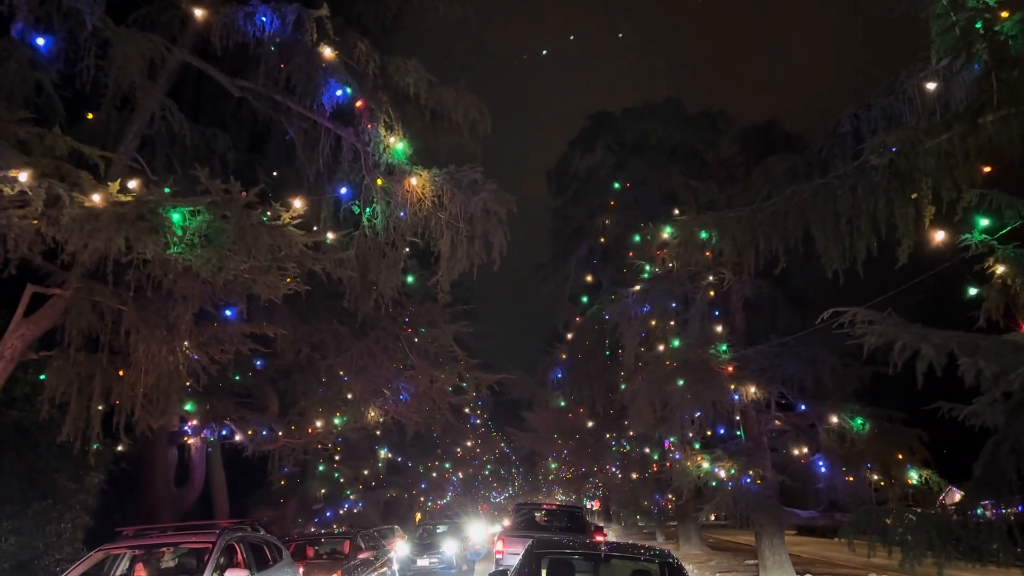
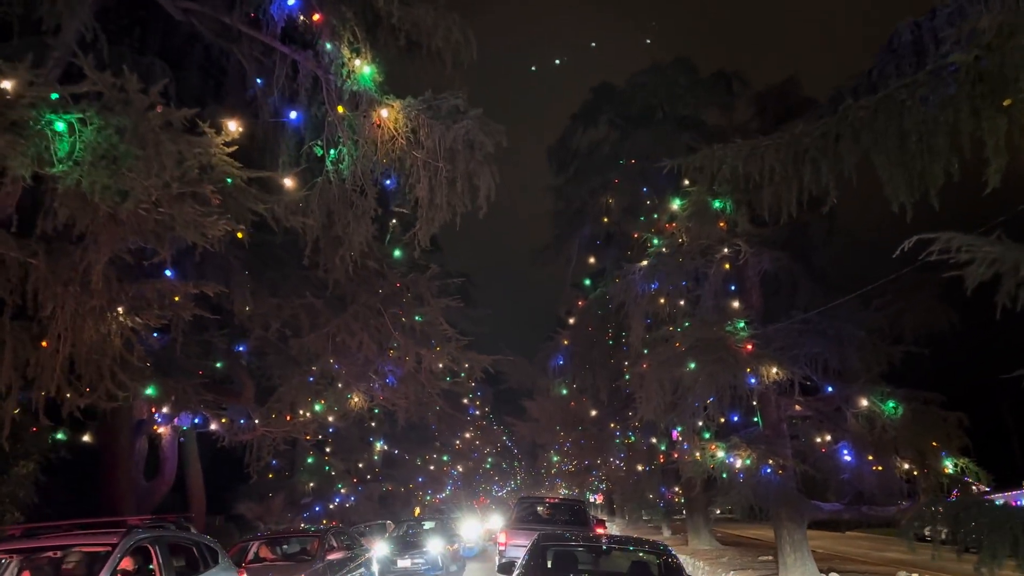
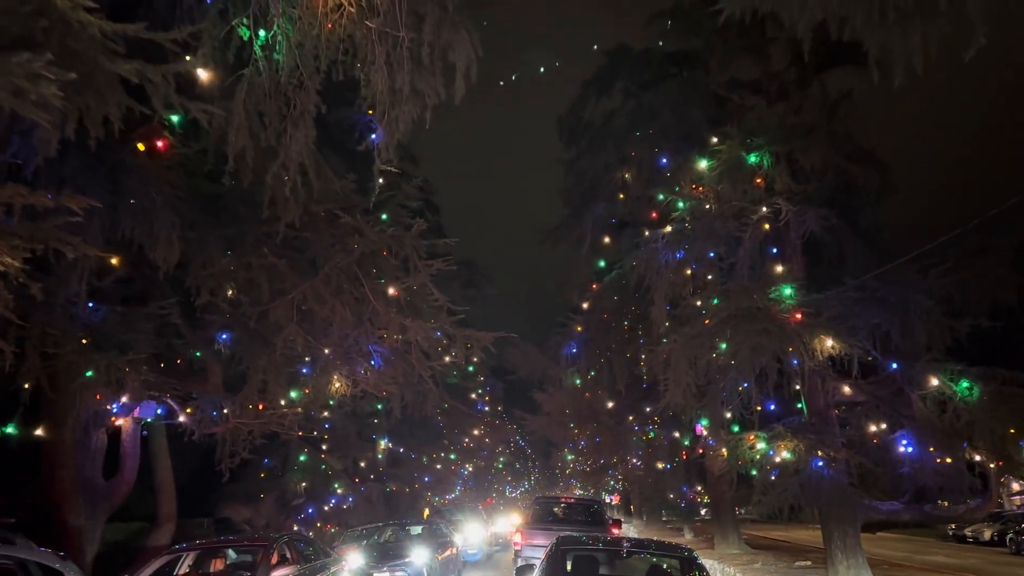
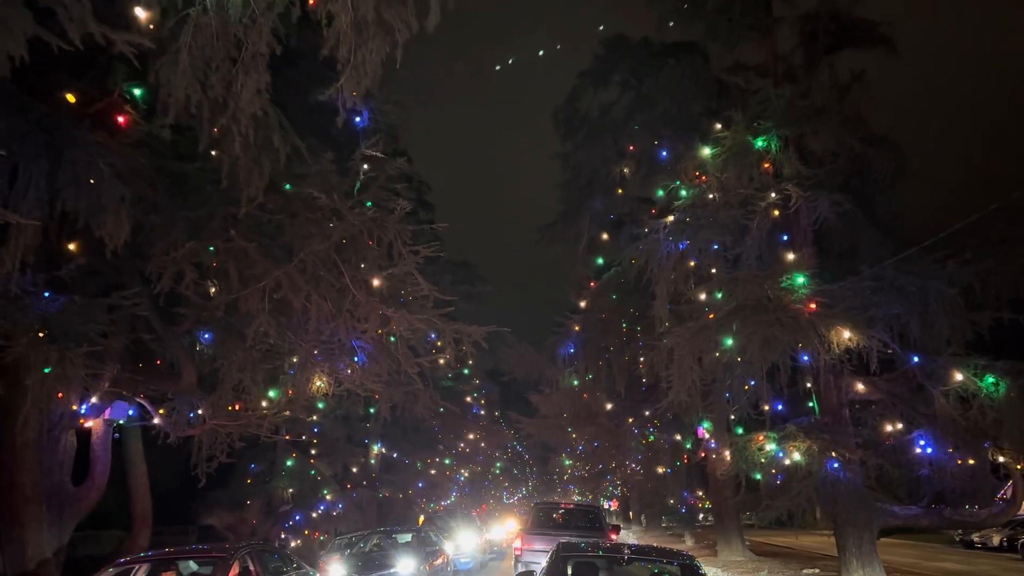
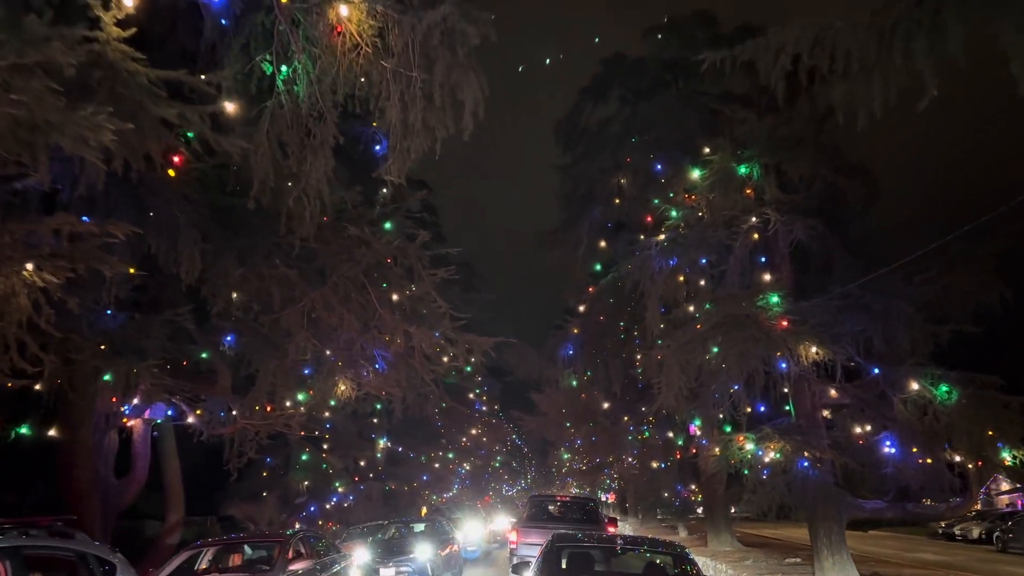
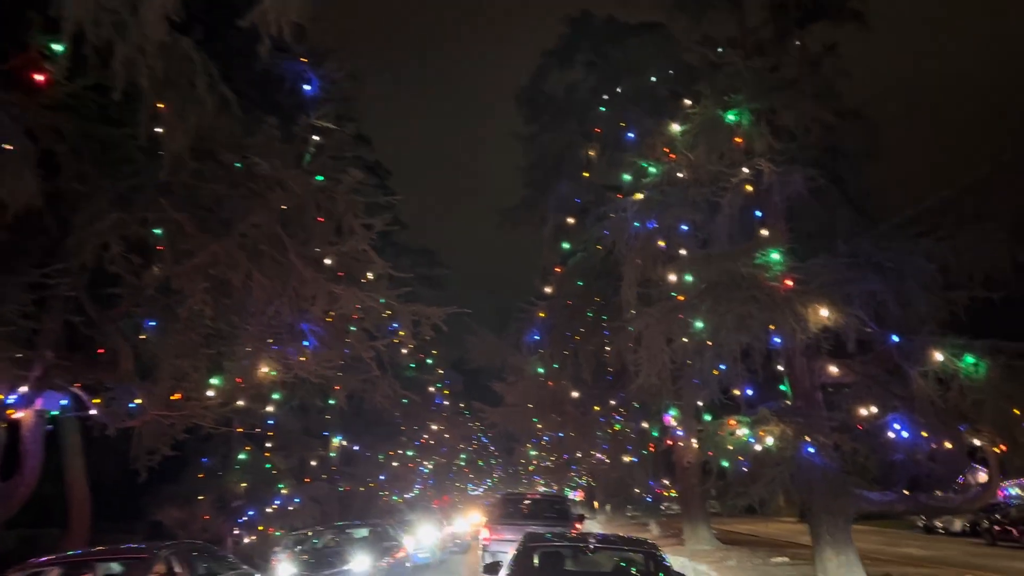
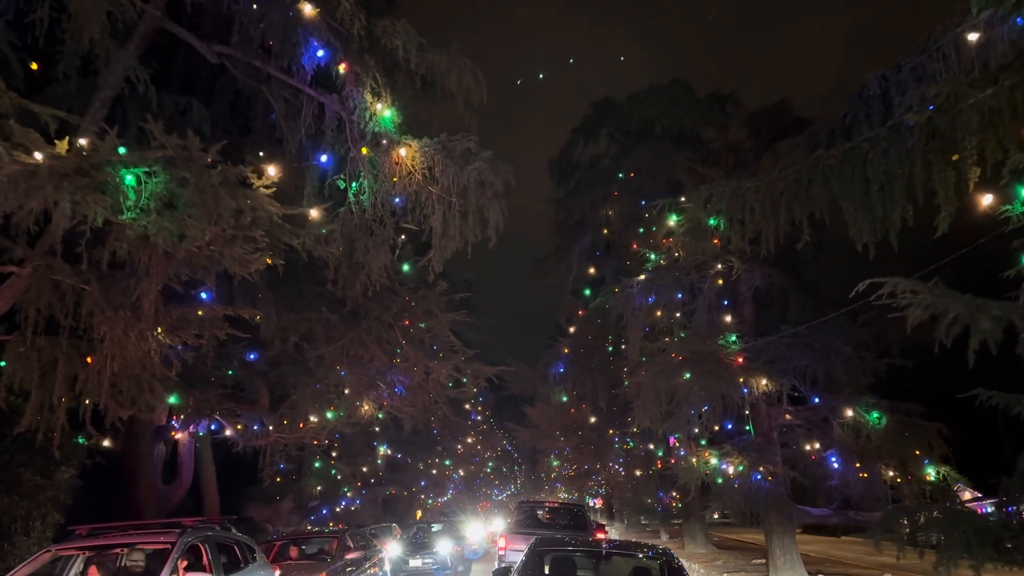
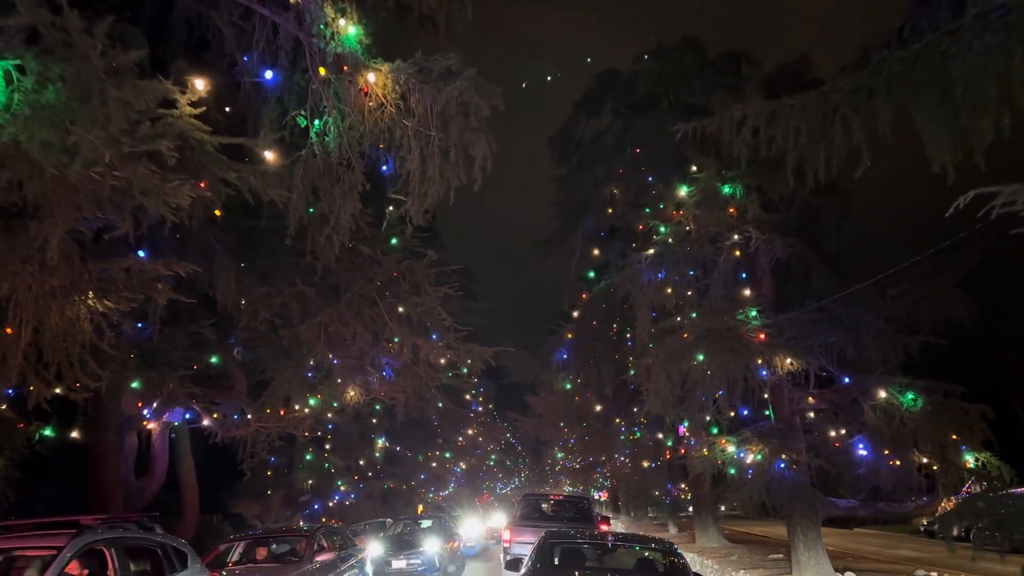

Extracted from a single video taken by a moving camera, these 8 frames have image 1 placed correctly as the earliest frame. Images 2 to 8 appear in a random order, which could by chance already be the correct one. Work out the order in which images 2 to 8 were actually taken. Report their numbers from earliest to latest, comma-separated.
7, 2, 8, 5, 3, 4, 6
